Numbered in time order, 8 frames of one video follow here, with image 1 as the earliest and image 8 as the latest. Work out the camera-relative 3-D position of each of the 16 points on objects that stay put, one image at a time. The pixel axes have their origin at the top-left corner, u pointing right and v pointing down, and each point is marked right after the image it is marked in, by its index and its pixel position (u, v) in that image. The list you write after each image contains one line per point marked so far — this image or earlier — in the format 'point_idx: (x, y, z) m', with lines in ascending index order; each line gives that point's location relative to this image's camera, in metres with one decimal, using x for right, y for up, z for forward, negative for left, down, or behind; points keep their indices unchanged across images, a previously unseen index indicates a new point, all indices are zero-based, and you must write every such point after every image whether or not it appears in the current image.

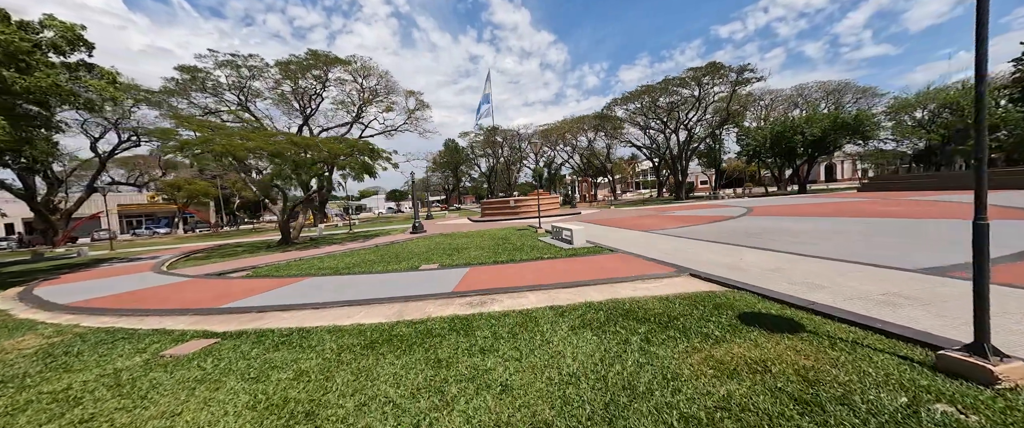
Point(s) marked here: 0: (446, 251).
0: (-2.0, -1.2, +10.2) m
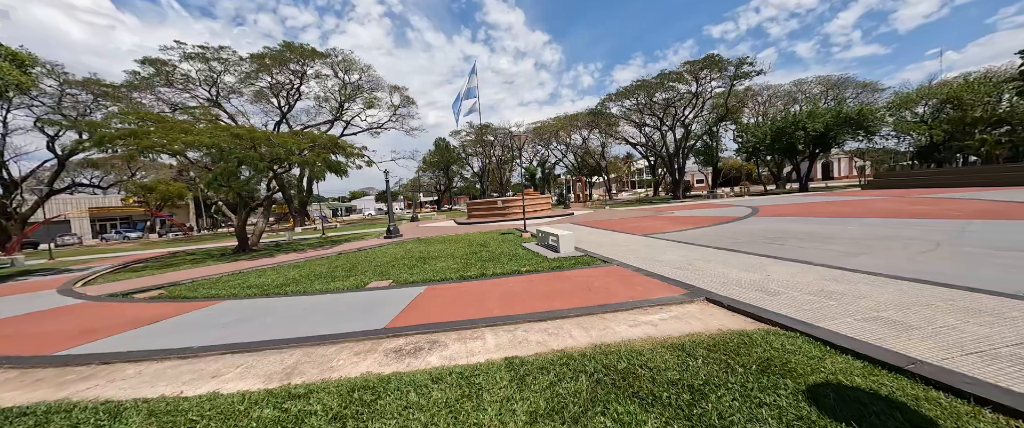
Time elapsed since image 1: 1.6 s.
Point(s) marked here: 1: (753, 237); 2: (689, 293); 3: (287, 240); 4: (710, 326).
0: (-2.7, -1.3, +8.7) m
1: (+6.5, -0.7, +8.8) m
2: (+2.5, -1.1, +4.6) m
3: (-11.9, -1.4, +17.0) m
4: (+2.2, -1.3, +3.6) m
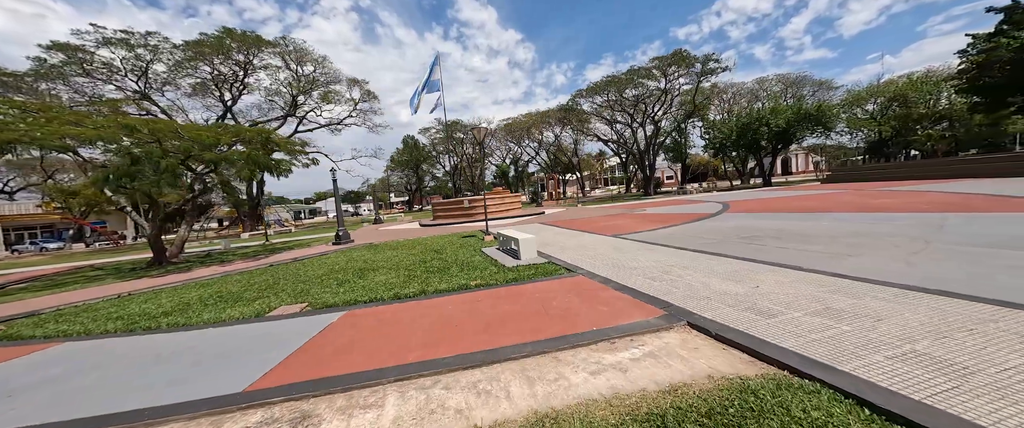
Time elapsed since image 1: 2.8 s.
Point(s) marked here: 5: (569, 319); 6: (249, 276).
0: (-3.7, -1.4, +7.3) m
1: (+5.4, -0.6, +8.1) m
2: (+1.7, -1.2, +3.6) m
3: (-13.5, -1.7, +15.0) m
4: (+1.5, -1.3, +2.7) m
5: (+0.7, -1.3, +3.8) m
6: (-6.7, -1.5, +8.2) m
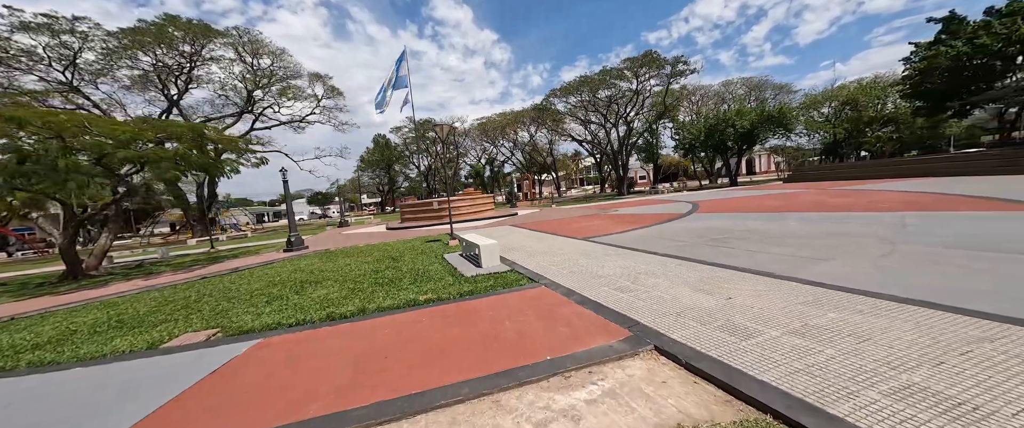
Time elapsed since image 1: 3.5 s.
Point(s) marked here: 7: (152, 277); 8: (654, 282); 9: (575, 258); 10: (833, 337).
0: (-4.5, -1.5, +6.4) m
1: (+4.5, -0.6, +7.9) m
2: (+1.2, -1.2, +3.1) m
3: (-14.8, -1.9, +13.4) m
4: (+1.0, -1.4, +2.2) m
5: (+0.1, -1.3, +3.3) m
6: (-7.5, -1.7, +7.1) m
7: (-10.7, -1.9, +9.6) m
8: (+2.1, -1.0, +4.7) m
9: (+1.3, -1.0, +6.8) m
10: (+2.8, -1.1, +2.8) m
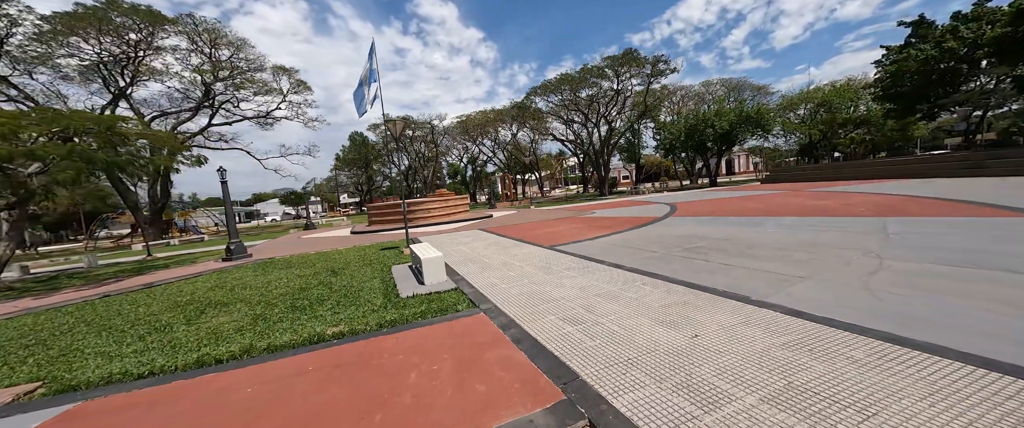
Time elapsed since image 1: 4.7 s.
0: (-5.5, -1.7, +5.4) m
1: (+3.5, -0.8, +7.2) m
2: (+0.3, -1.4, +2.3) m
3: (-16.0, -2.1, +11.9) m
4: (+0.2, -1.5, +1.3) m
5: (-0.7, -1.5, +2.4) m
6: (-8.5, -1.9, +5.9) m
7: (-11.8, -2.1, +8.3) m
8: (+1.2, -1.2, +3.9) m
9: (+0.4, -1.1, +6.0) m
10: (+2.0, -1.2, +2.0) m
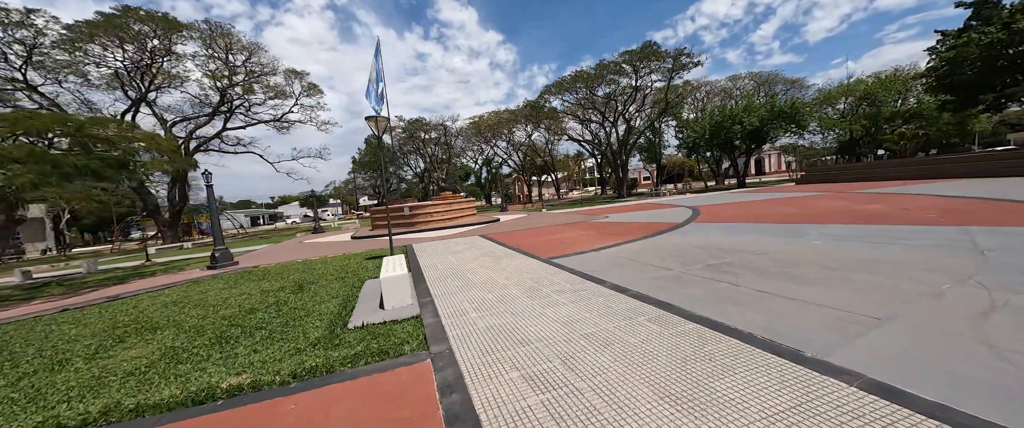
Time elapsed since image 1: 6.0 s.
0: (-5.8, -1.8, +4.6) m
1: (+3.2, -0.9, +5.9) m
2: (-0.2, -1.5, +1.2) m
3: (-16.0, -2.2, +11.8) m
4: (-0.4, -1.7, +0.2) m
5: (-1.3, -1.6, +1.3) m
6: (-8.8, -2.0, +5.3) m
7: (-12.0, -2.2, +7.9) m
8: (+0.8, -1.3, +2.8) m
9: (0.0, -1.3, +4.9) m
10: (+1.4, -1.4, +0.8) m
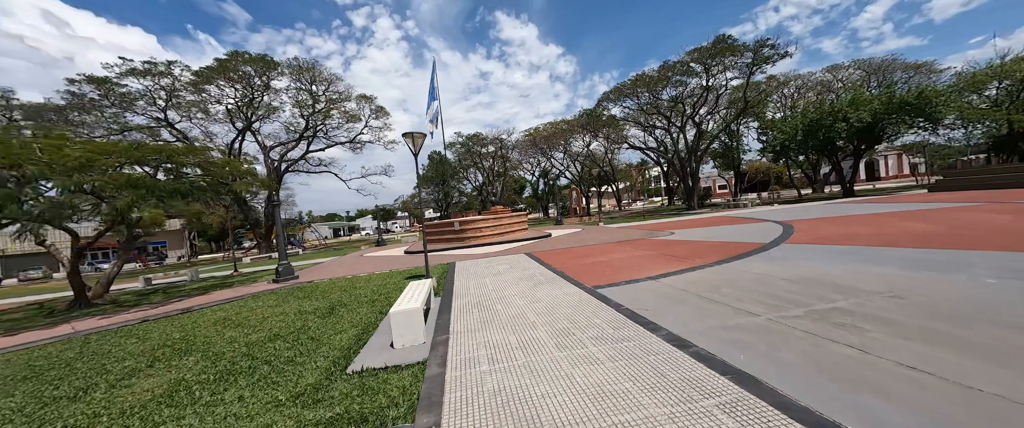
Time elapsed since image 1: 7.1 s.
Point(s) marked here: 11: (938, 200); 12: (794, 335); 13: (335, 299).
0: (-5.5, -2.2, +4.8) m
1: (+3.7, -1.3, +4.4) m
2: (-0.6, -1.8, +0.4) m
3: (-14.2, -2.9, +13.7) m
4: (-0.9, -1.9, -0.5) m
5: (-1.6, -1.9, +0.7) m
6: (-8.3, -2.4, +6.0) m
7: (-10.9, -2.7, +9.1) m
8: (+0.7, -1.6, +1.8) m
9: (+0.4, -1.6, +4.0) m
10: (+0.9, -1.6, -0.3) m
11: (+21.6, +0.7, +16.2) m
12: (+3.2, -1.4, +3.7) m
13: (-4.1, -2.0, +7.6) m
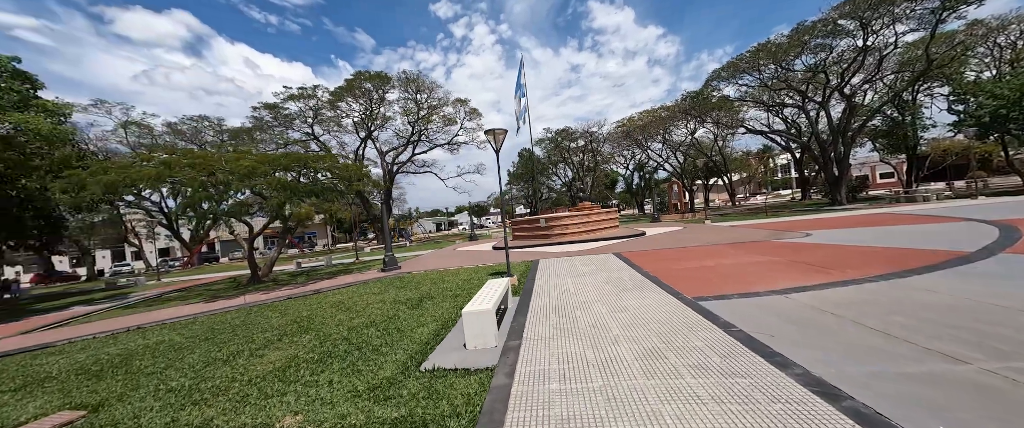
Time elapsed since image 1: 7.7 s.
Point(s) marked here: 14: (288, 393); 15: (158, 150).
0: (-4.2, -2.1, +5.8) m
1: (+4.5, -1.3, +2.9) m
2: (-0.7, -1.8, +0.2) m
3: (-10.1, -2.7, +16.7) m
4: (-1.3, -1.9, -0.6) m
5: (-1.6, -1.9, +0.8) m
6: (-6.6, -2.4, +7.7) m
7: (-8.3, -2.6, +11.5) m
8: (+0.9, -1.6, +1.2) m
9: (+1.2, -1.6, +3.4) m
10: (+0.6, -1.6, -0.9) m
11: (+24.9, +0.8, +9.3) m
12: (+3.8, -1.4, +2.3) m
13: (-2.2, -1.9, +8.1) m
14: (-2.4, -1.9, +3.6) m
15: (-13.6, +2.5, +12.6) m
